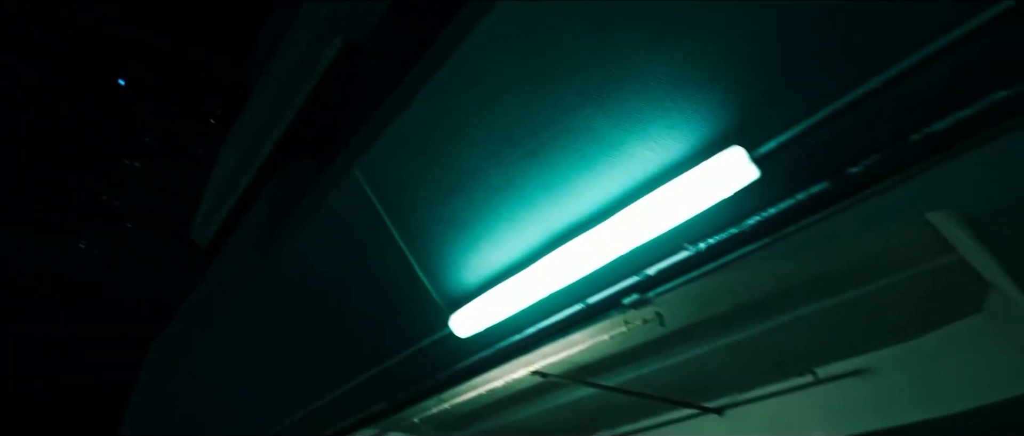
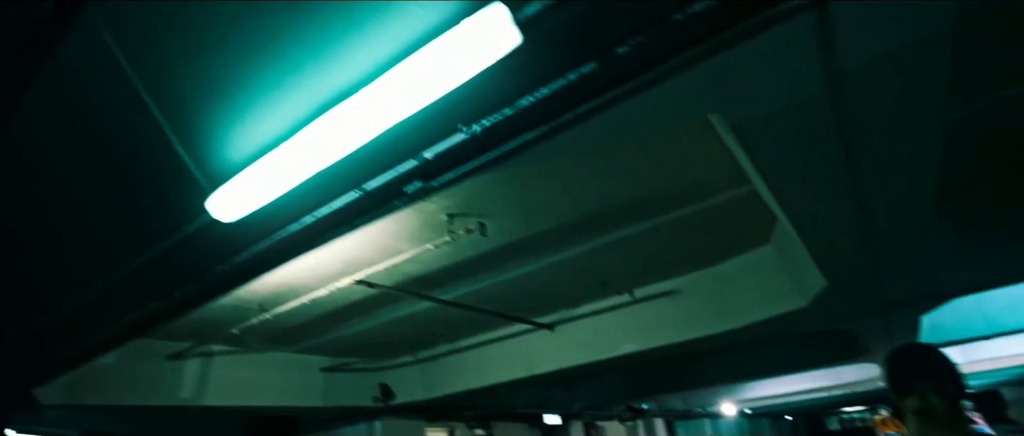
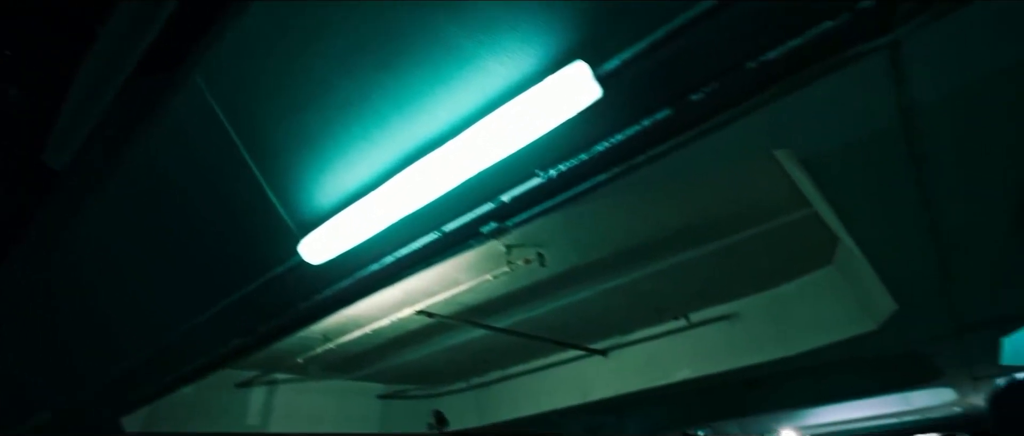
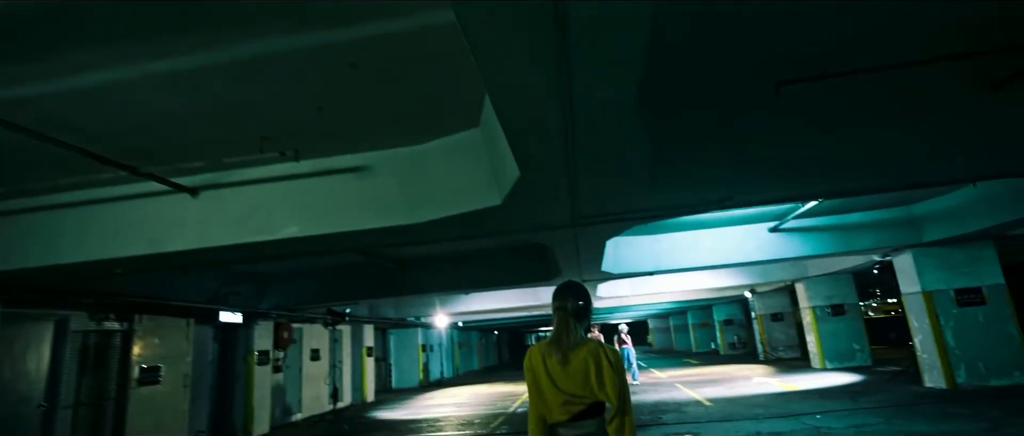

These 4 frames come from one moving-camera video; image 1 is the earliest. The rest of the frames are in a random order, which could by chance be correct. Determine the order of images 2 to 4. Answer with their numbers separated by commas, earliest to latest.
3, 2, 4
